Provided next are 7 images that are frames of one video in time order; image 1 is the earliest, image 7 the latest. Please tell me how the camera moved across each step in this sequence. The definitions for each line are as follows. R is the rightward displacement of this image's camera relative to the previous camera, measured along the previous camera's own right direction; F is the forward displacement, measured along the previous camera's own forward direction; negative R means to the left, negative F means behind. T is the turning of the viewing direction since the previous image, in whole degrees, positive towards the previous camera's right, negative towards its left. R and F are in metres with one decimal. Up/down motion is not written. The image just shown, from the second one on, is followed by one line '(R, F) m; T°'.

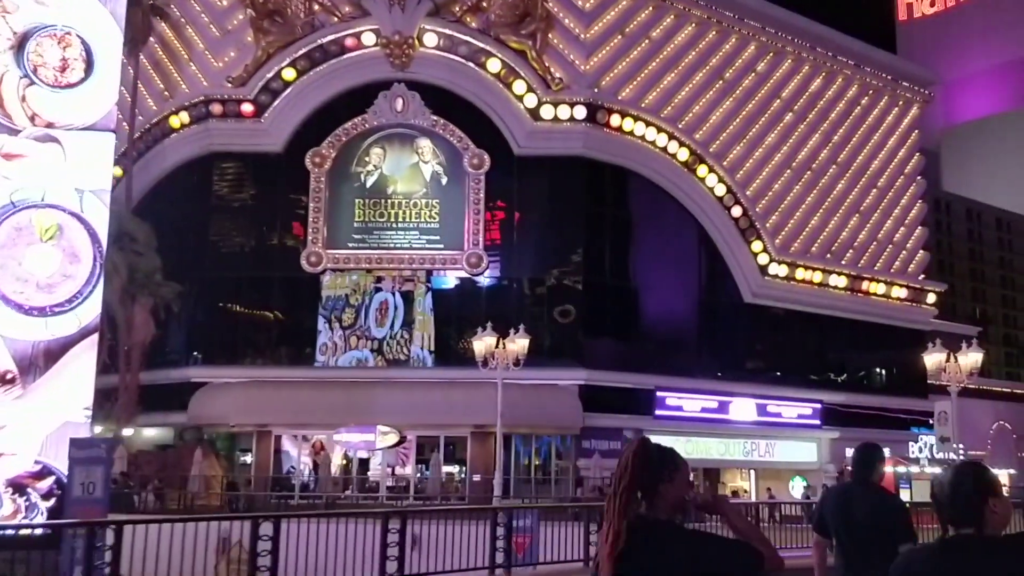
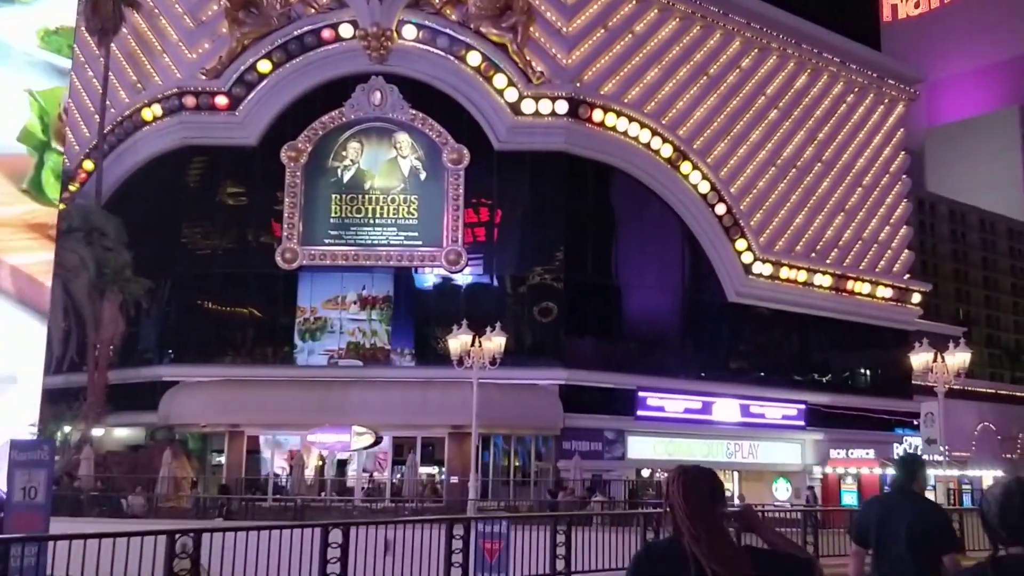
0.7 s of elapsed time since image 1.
(+0.1, +0.4) m; +1°
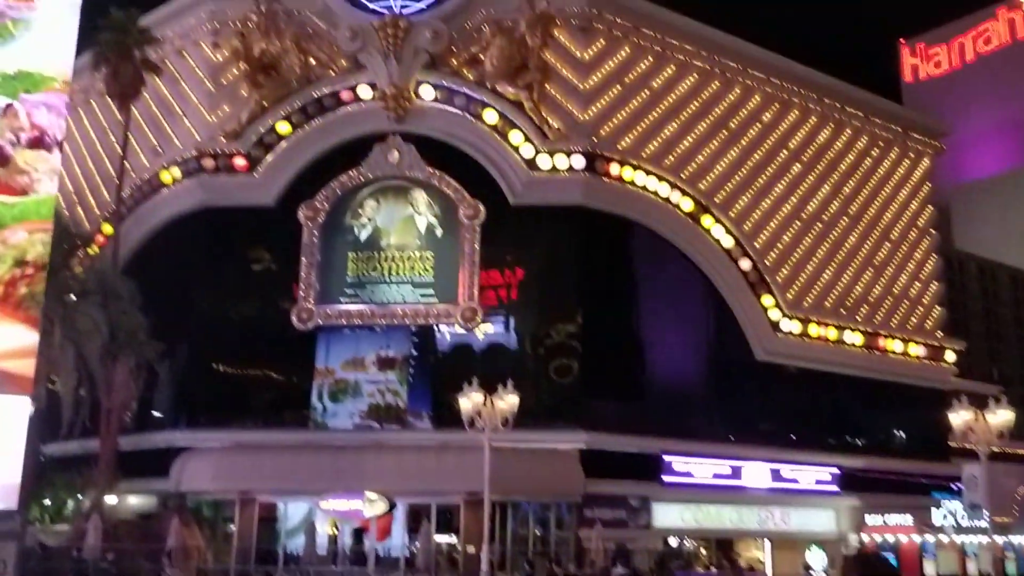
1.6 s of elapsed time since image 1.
(+0.1, +0.4) m; -1°
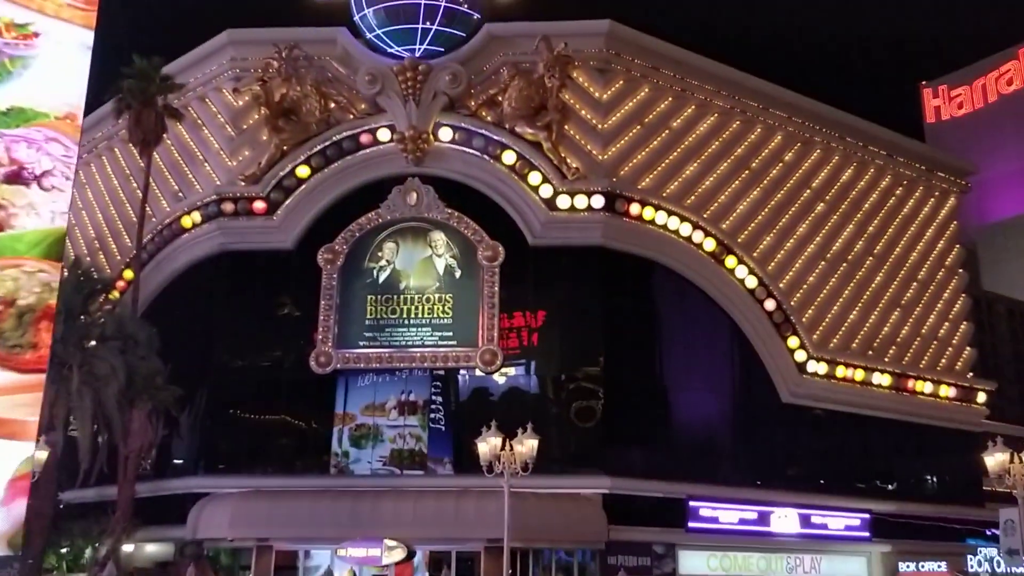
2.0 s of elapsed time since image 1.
(+0.1, +0.2) m; -1°
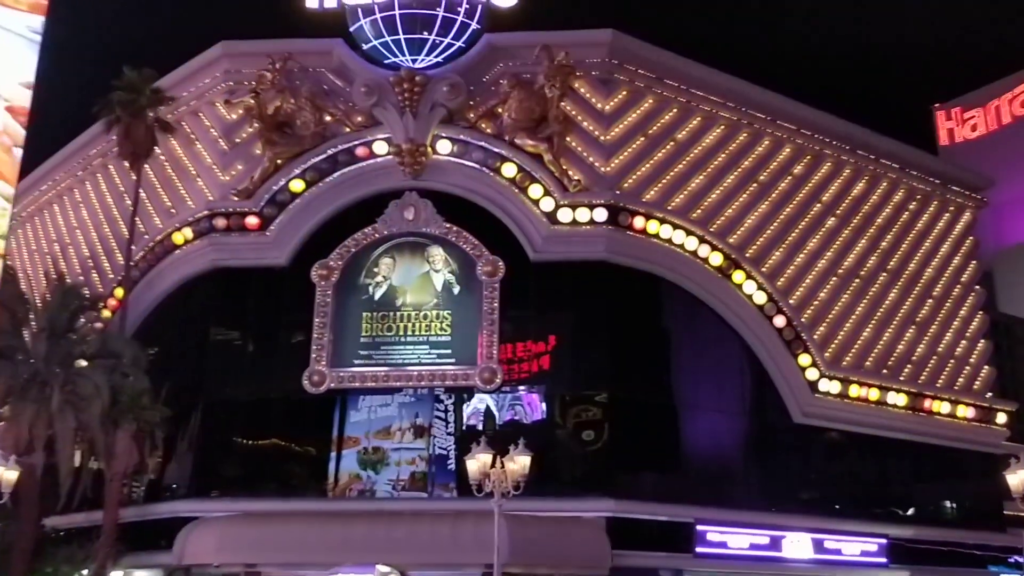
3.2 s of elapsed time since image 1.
(+0.2, +0.6) m; -1°
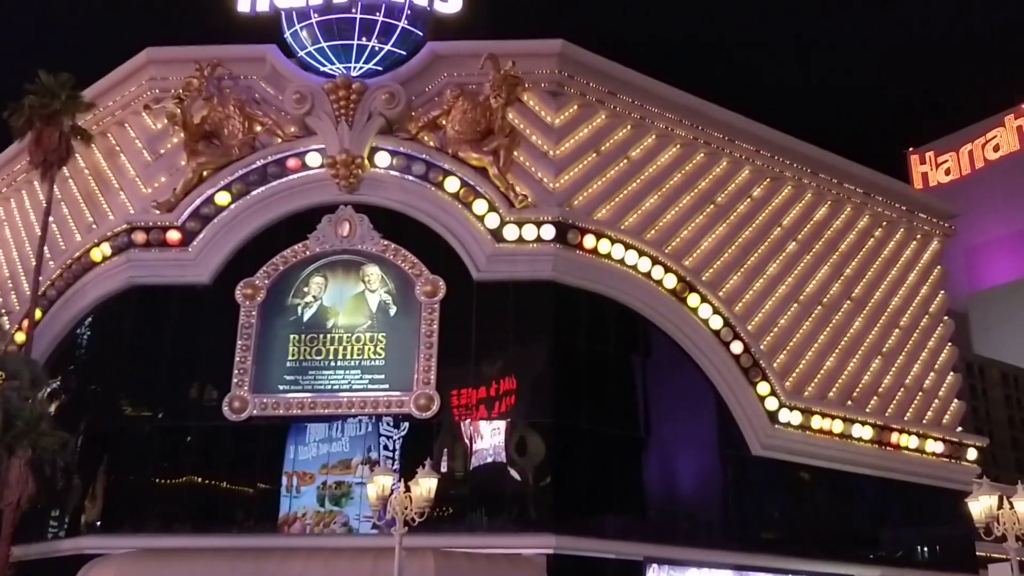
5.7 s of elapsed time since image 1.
(+0.7, +1.2) m; +1°
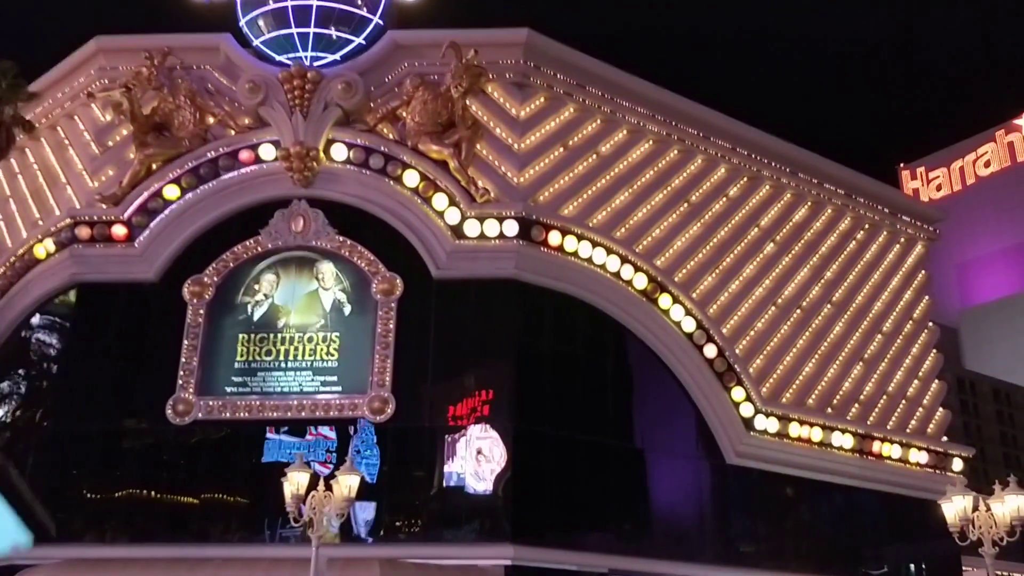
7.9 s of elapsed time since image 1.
(+0.6, +0.8) m; 0°
